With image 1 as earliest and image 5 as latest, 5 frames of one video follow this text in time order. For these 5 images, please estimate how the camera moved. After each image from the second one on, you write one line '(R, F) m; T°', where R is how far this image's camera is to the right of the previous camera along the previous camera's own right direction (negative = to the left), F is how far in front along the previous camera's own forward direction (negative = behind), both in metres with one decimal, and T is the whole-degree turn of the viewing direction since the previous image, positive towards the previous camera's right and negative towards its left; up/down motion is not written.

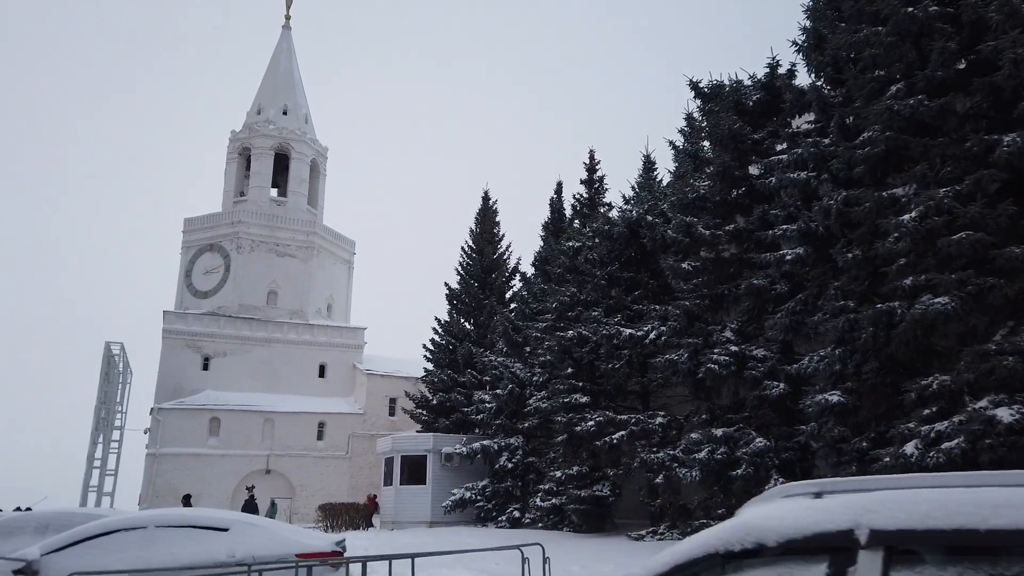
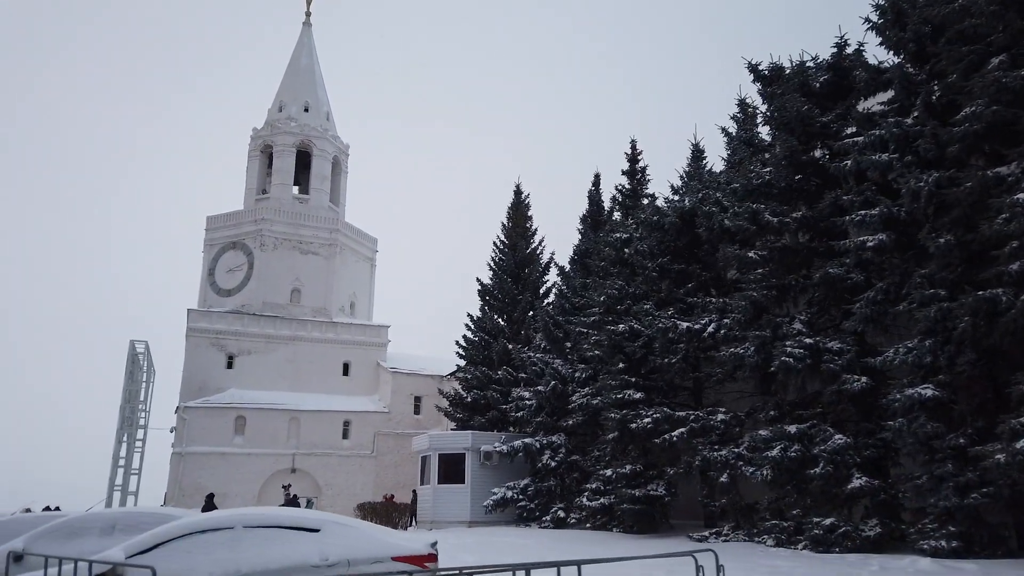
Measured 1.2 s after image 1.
(-0.9, +0.6) m; -1°
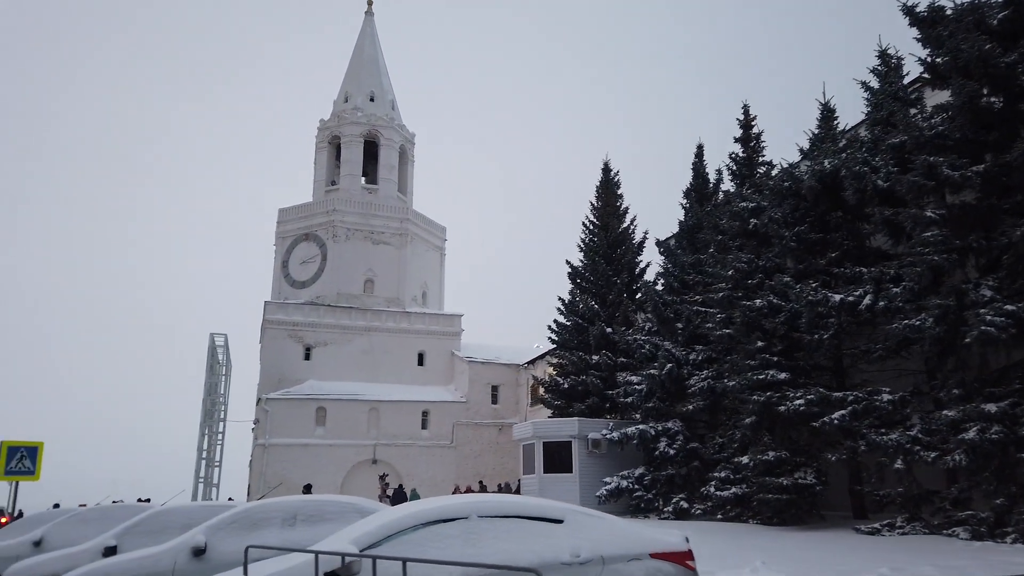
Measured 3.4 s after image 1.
(-1.8, +1.1) m; -4°
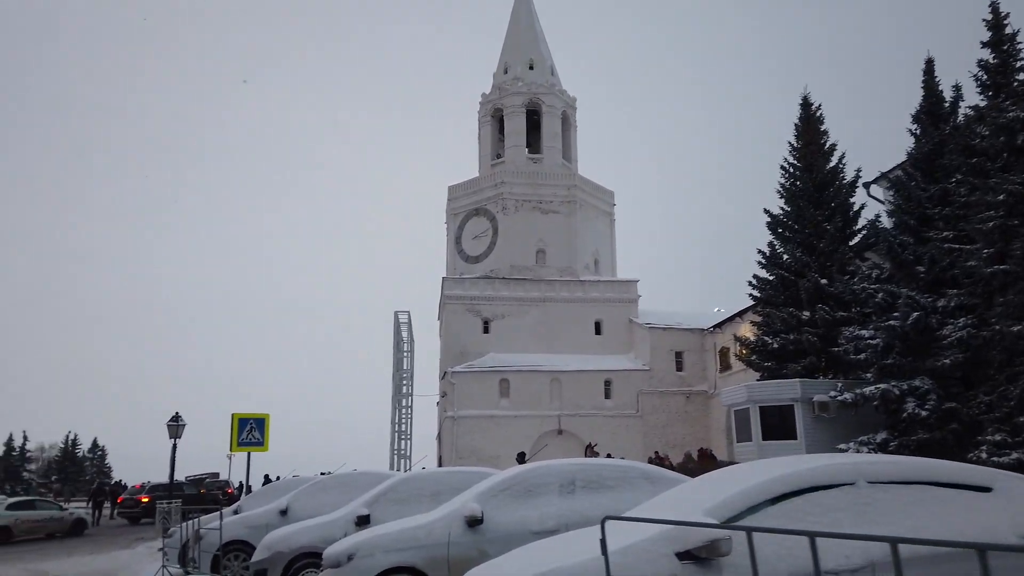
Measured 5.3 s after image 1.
(-1.3, +1.3) m; -12°
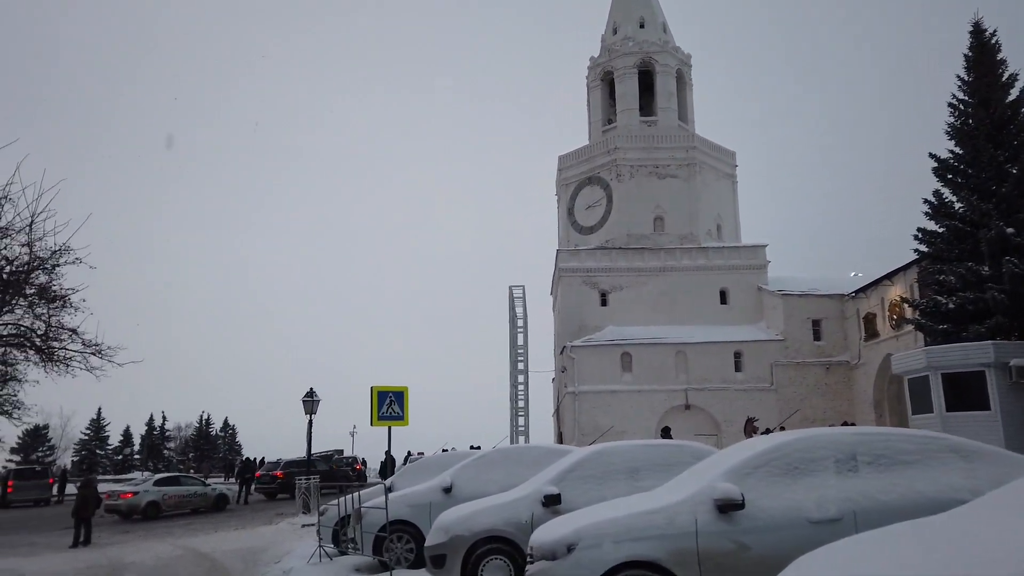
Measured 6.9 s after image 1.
(-1.0, +1.4) m; -8°
